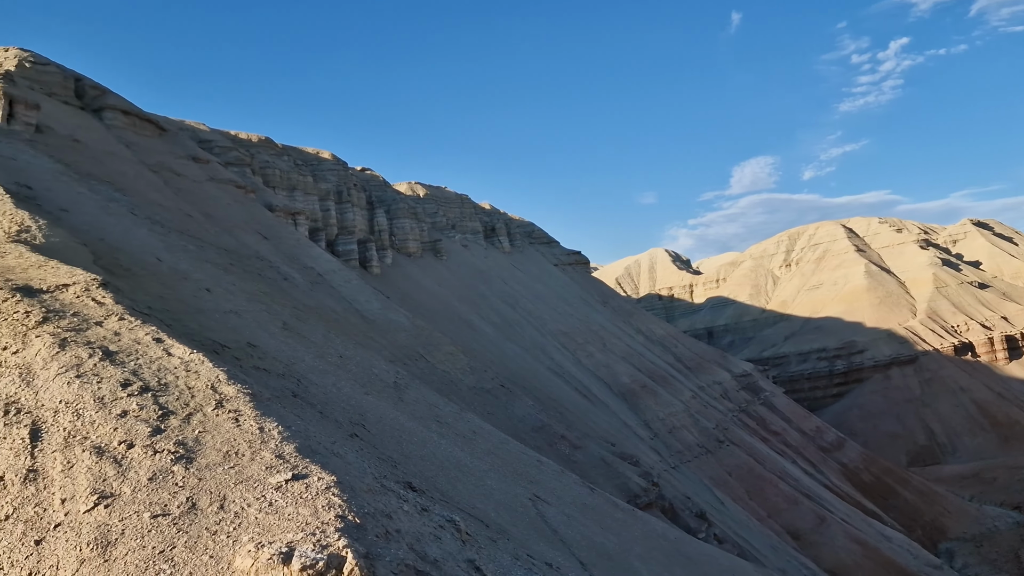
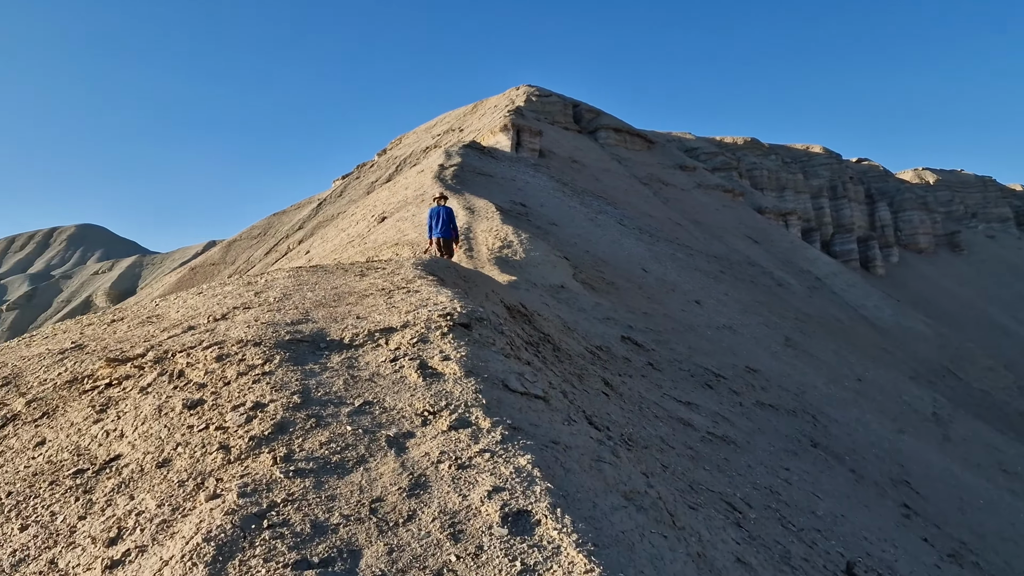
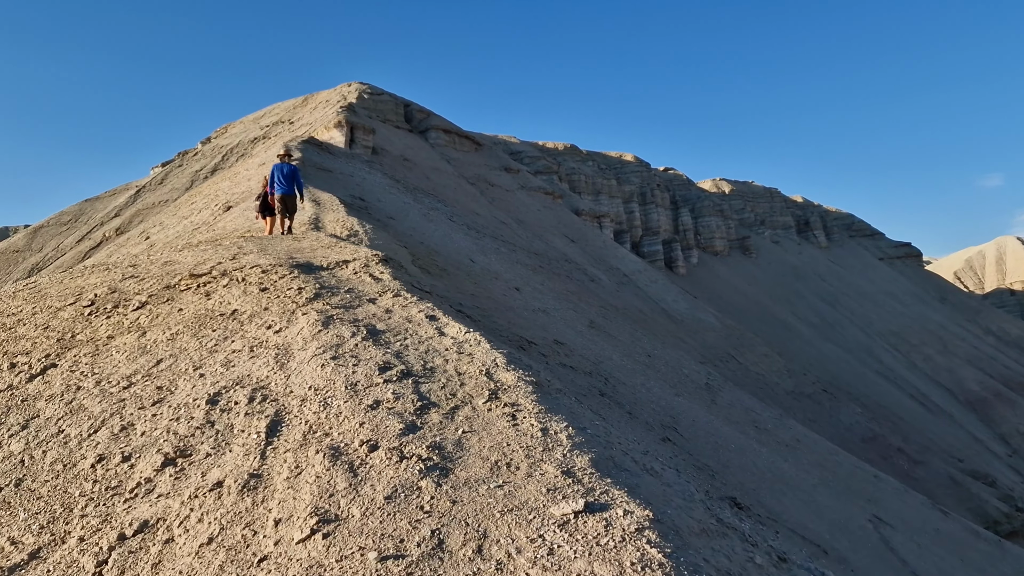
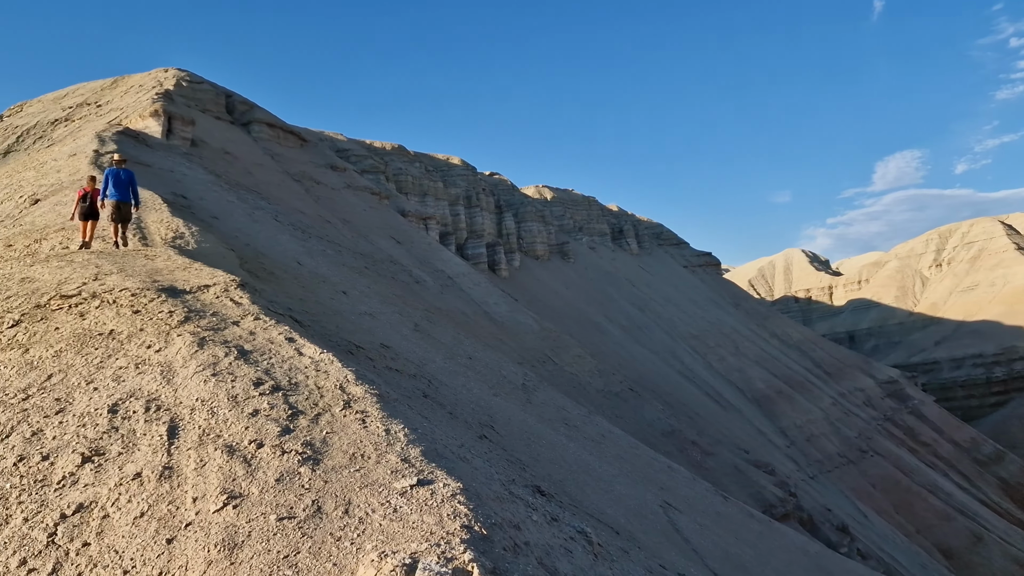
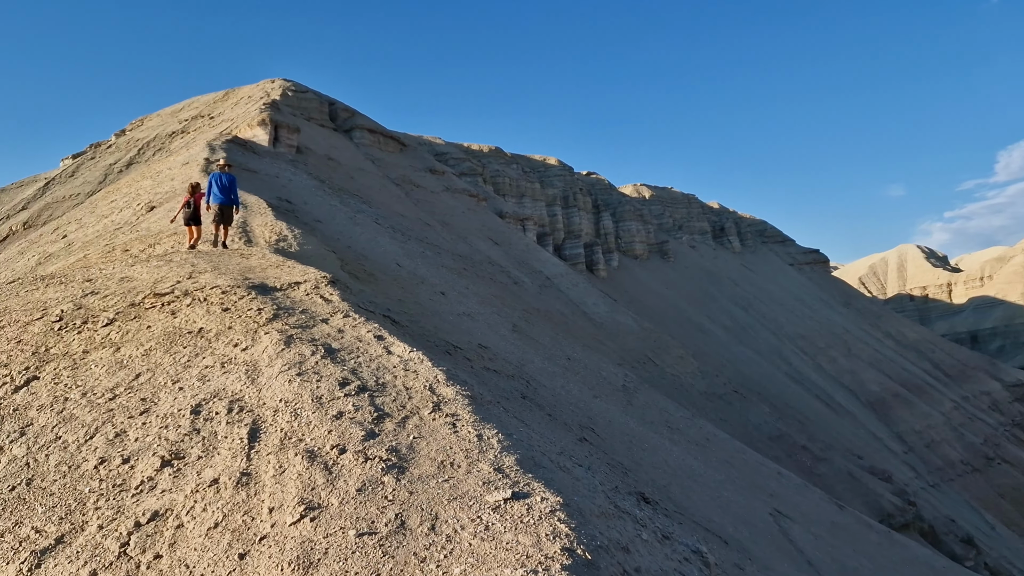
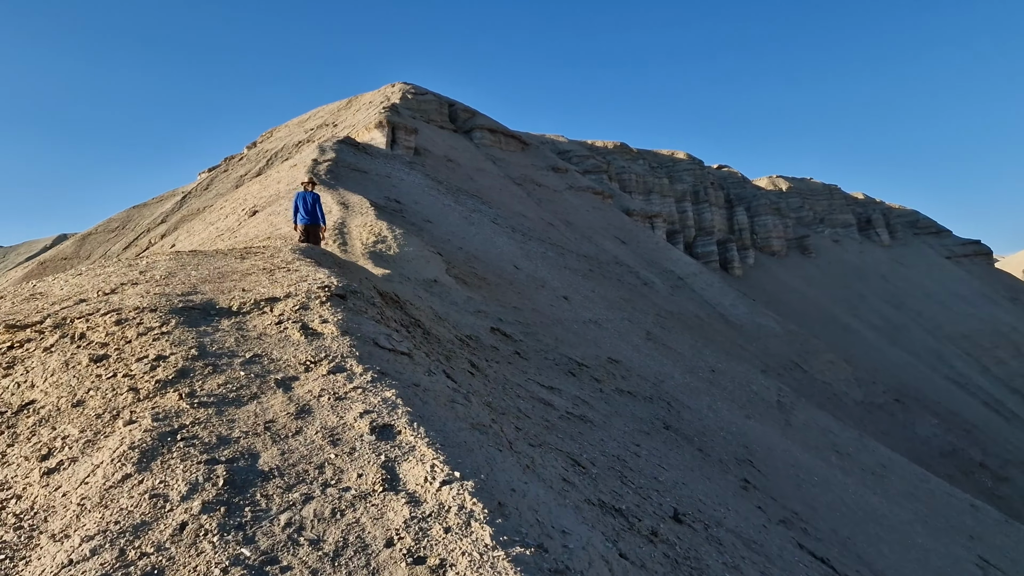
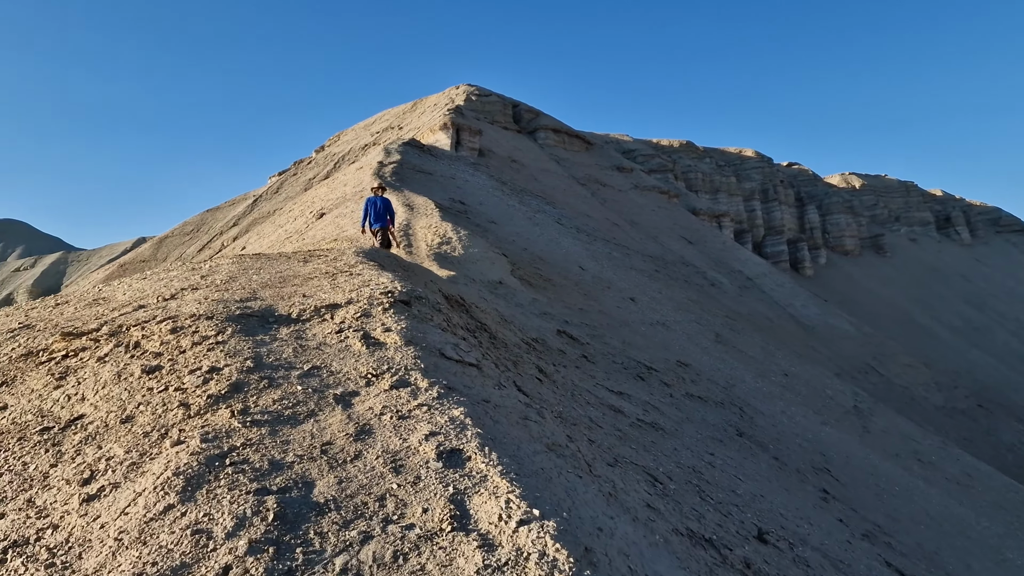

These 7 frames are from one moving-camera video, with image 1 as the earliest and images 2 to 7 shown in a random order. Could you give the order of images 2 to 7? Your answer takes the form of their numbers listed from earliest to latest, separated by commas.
4, 5, 3, 6, 7, 2
